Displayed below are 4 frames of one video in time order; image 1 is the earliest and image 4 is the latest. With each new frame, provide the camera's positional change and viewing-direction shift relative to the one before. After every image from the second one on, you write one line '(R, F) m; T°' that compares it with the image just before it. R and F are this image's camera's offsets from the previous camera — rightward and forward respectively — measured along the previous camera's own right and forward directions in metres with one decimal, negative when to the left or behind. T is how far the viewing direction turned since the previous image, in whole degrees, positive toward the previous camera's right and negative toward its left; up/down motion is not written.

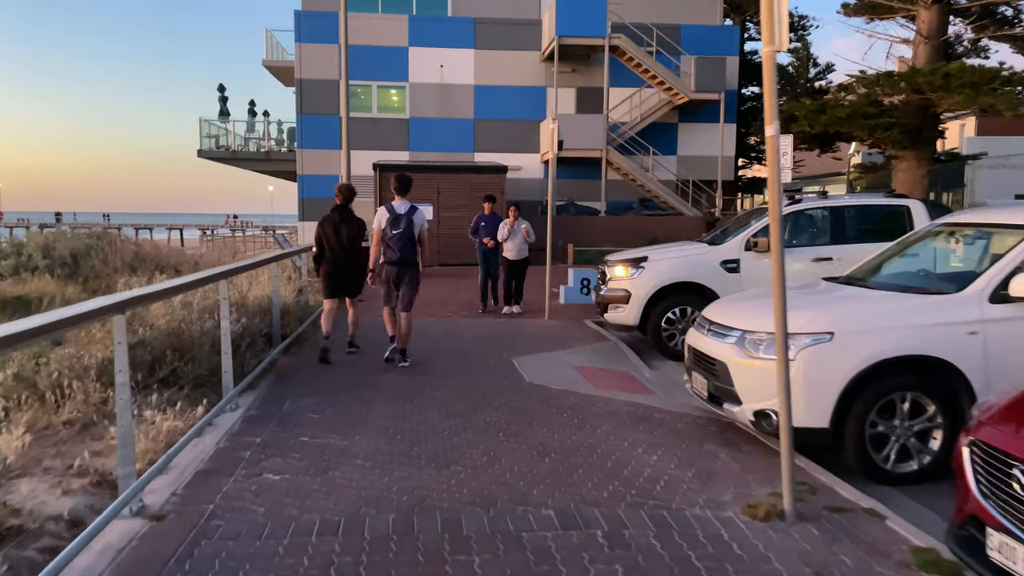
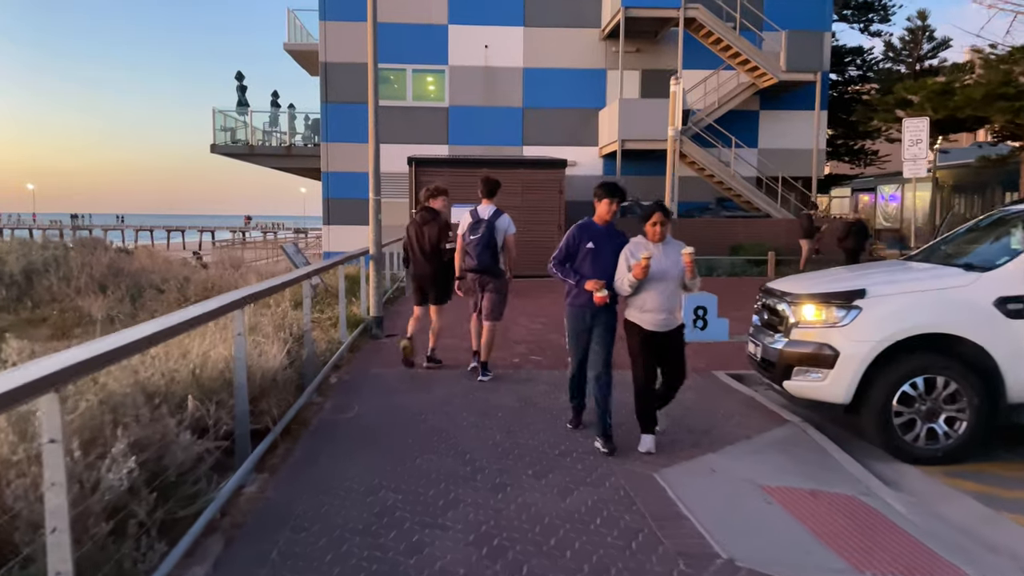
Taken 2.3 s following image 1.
(-0.7, +3.4) m; -2°
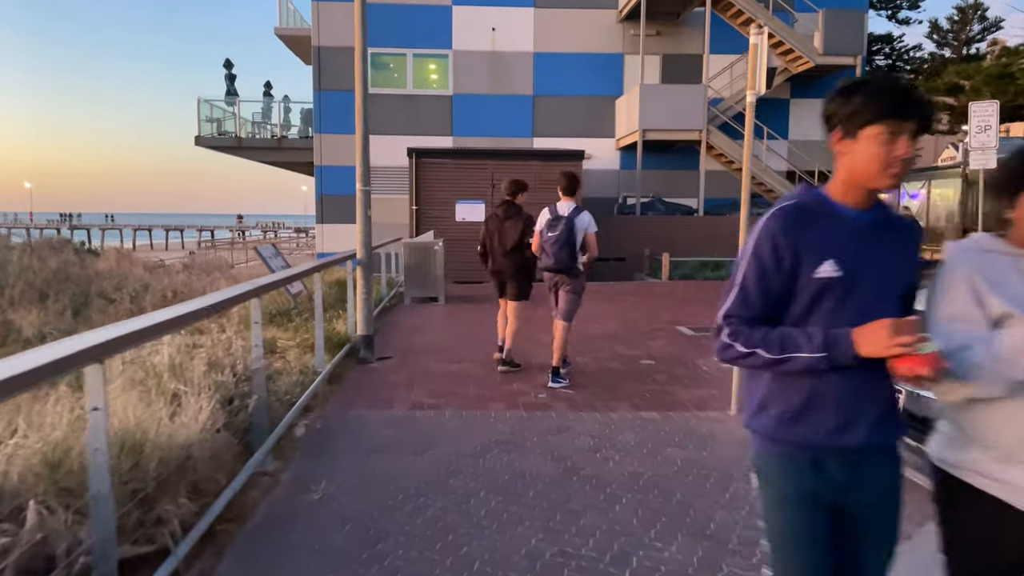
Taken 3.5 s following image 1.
(-0.2, +1.8) m; 0°
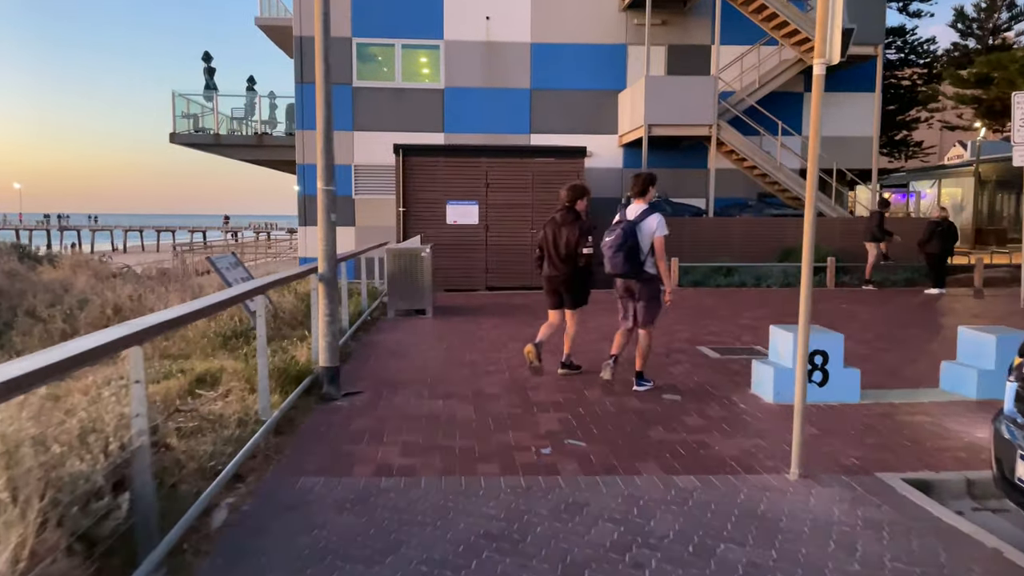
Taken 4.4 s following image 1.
(0.0, +1.3) m; 0°
